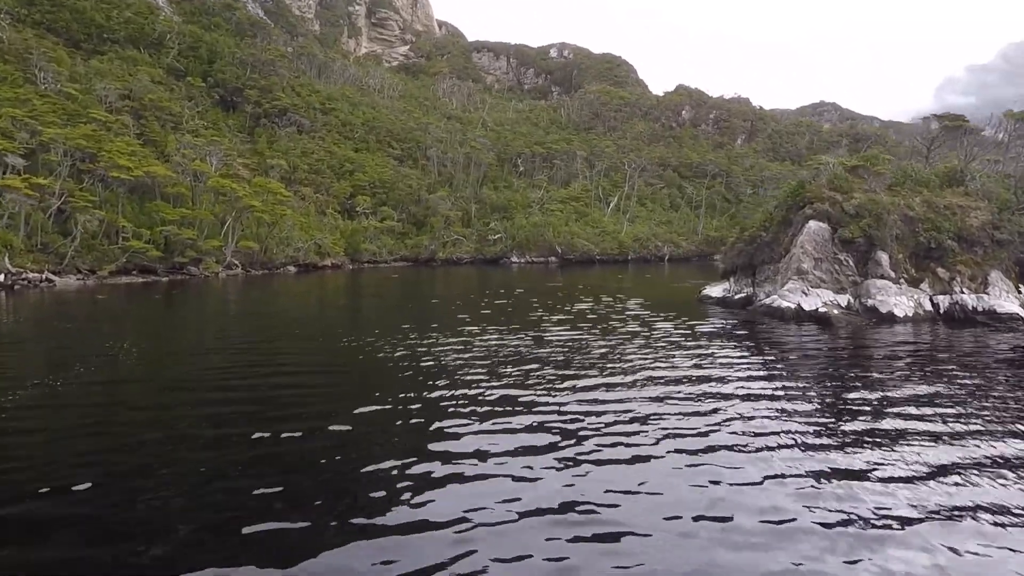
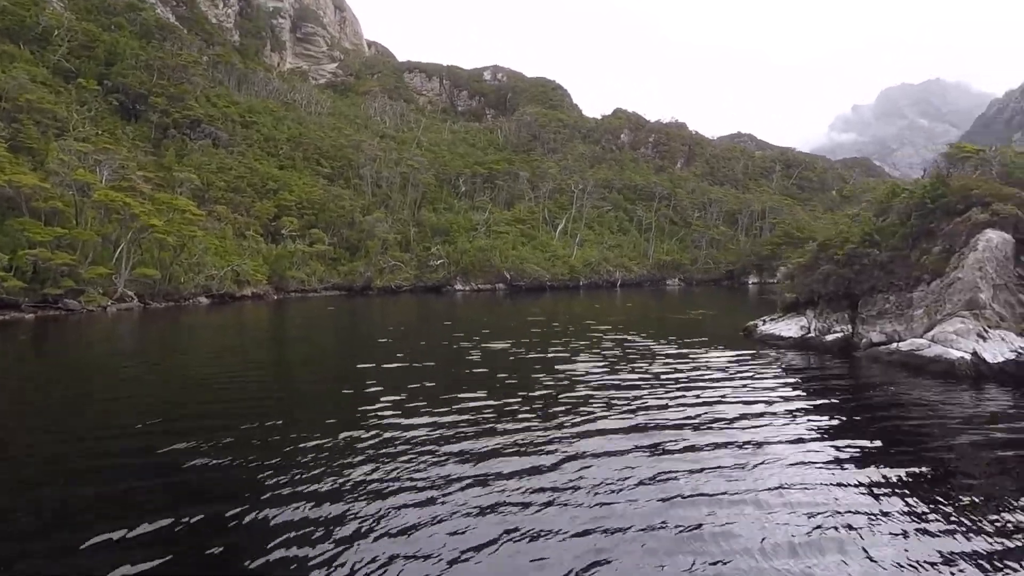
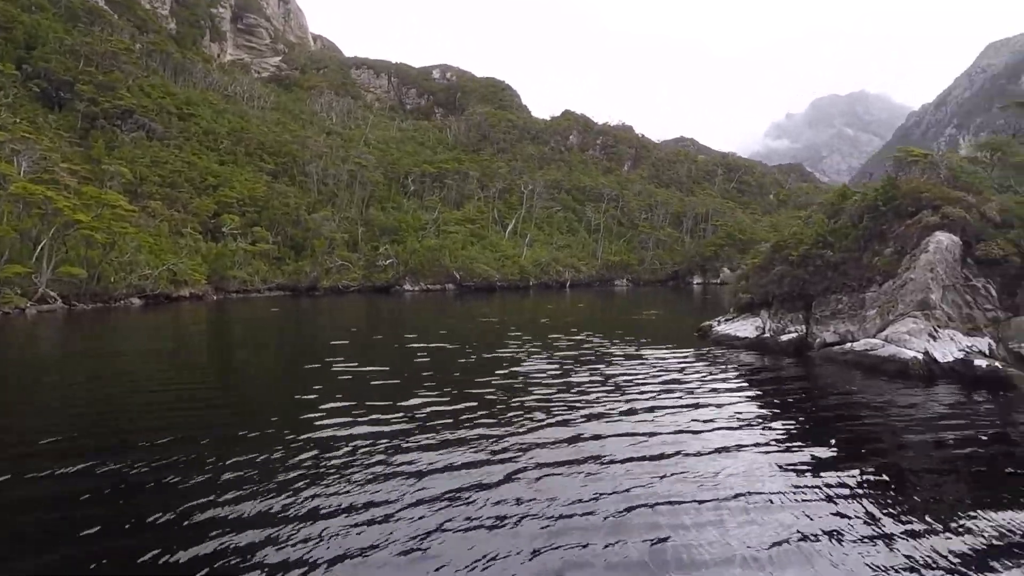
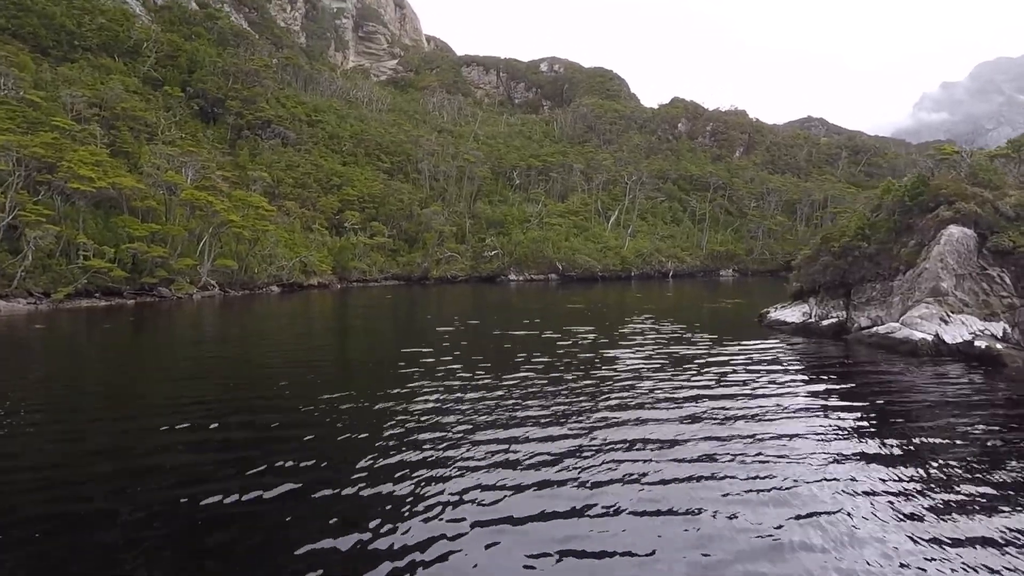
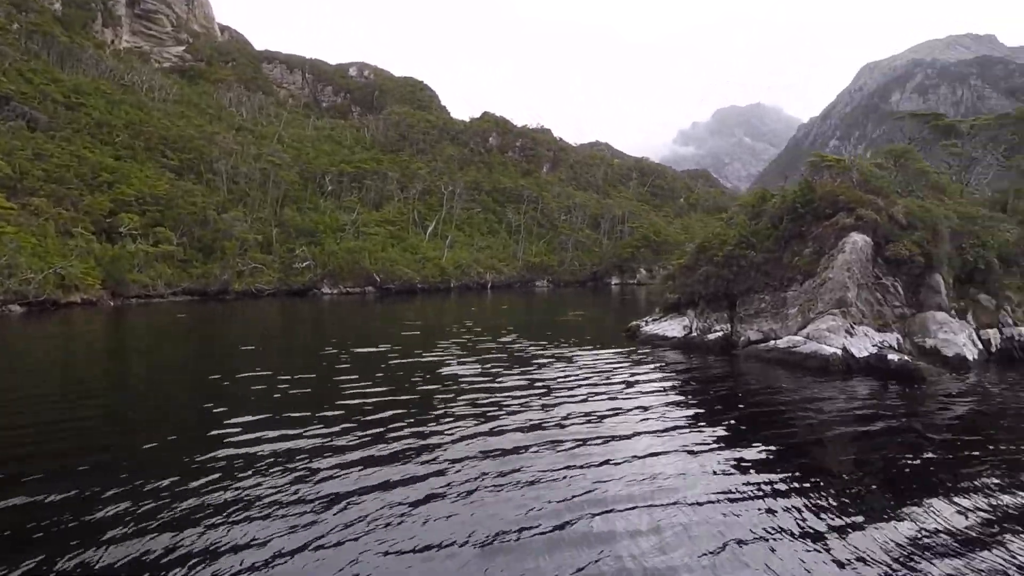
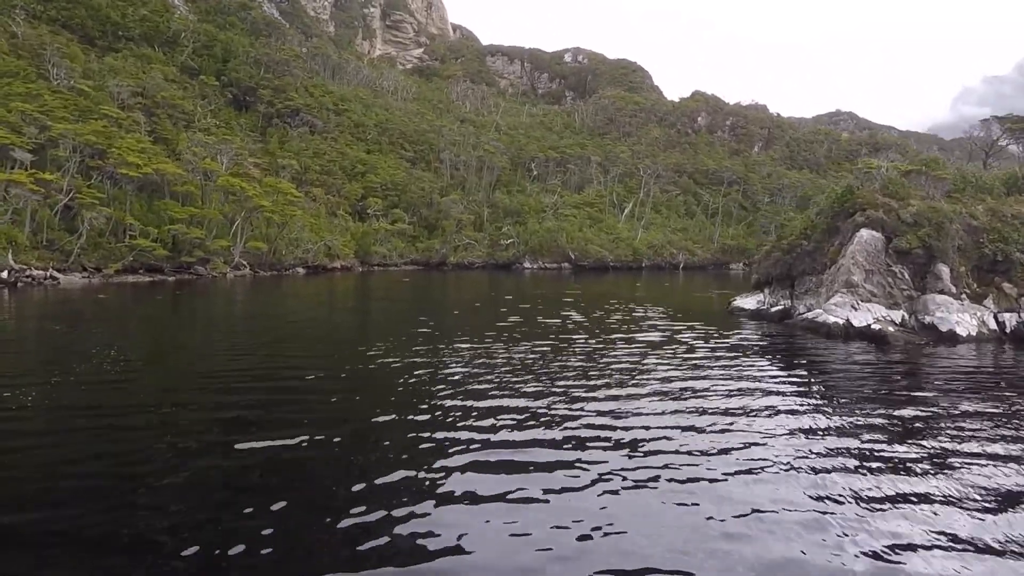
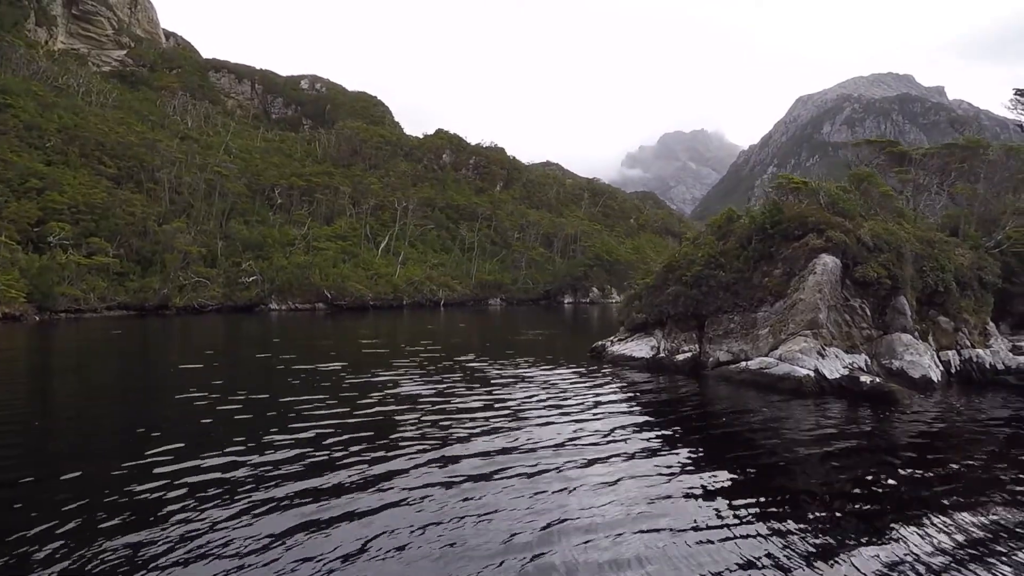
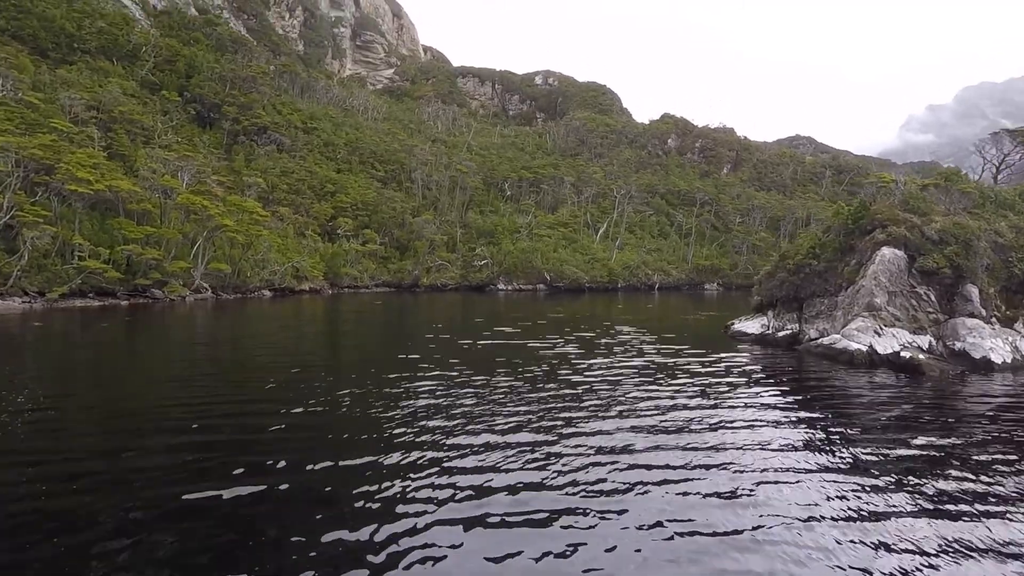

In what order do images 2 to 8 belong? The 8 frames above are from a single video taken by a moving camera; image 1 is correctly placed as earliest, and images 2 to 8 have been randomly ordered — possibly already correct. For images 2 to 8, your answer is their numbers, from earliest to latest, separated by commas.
6, 8, 4, 2, 3, 5, 7
